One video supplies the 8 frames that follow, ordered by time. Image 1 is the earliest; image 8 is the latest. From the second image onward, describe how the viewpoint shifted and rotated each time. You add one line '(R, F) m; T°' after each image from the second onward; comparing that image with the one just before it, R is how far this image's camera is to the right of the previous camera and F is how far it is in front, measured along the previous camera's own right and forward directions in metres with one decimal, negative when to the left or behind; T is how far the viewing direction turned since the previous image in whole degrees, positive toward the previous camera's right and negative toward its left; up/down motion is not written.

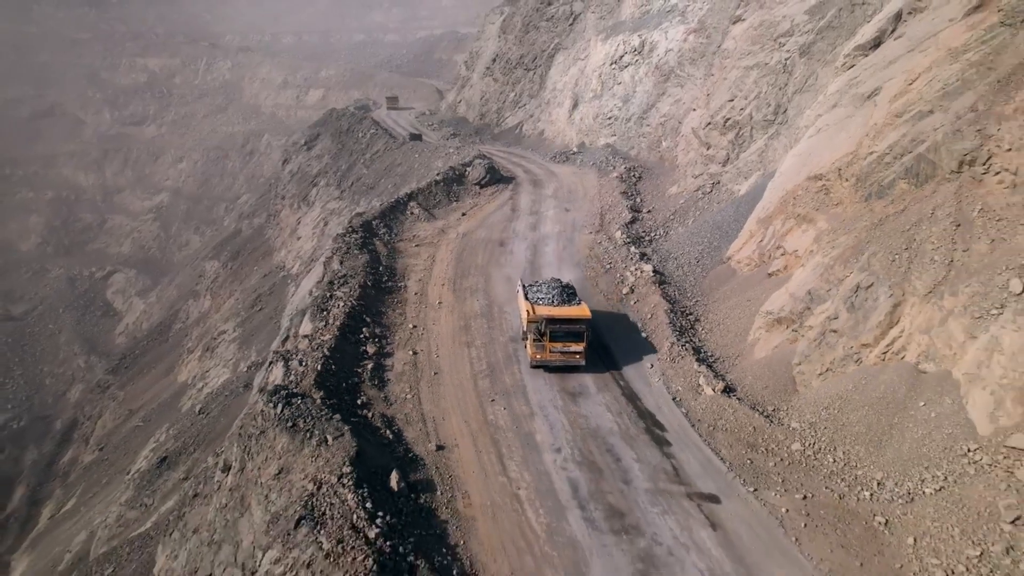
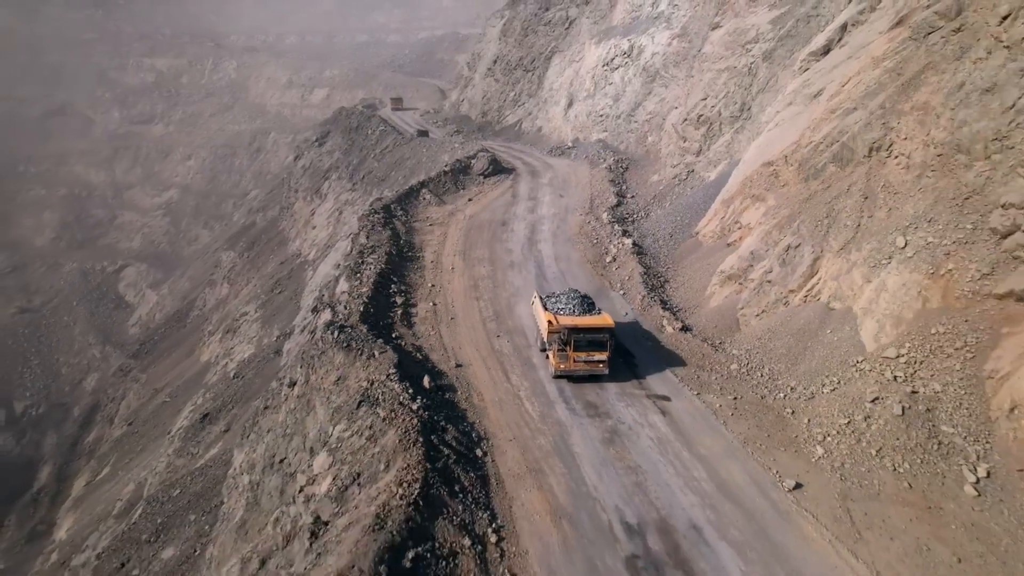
(-0.1, -3.2) m; 0°
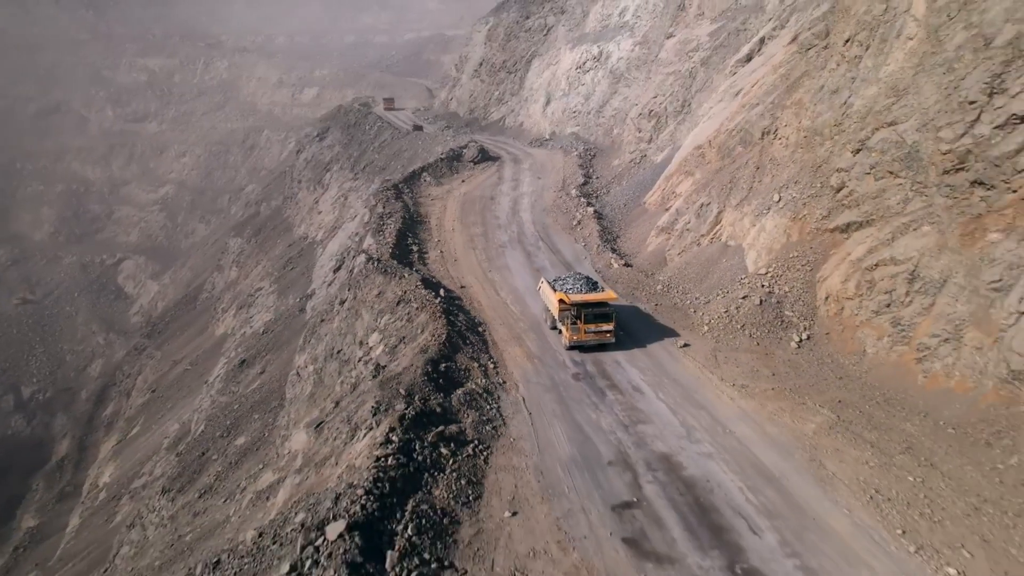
(-0.1, -5.5) m; +1°
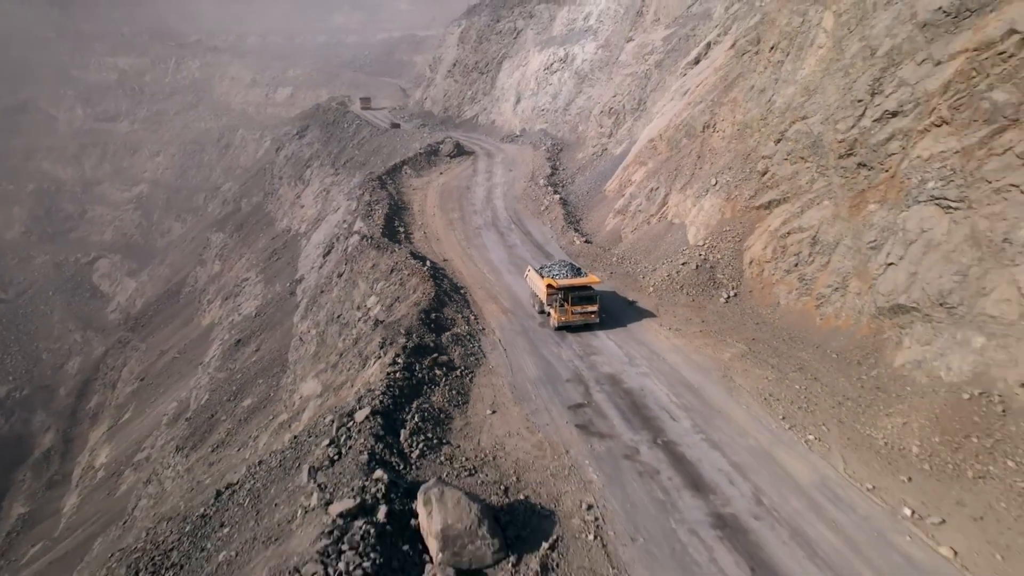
(-0.1, -3.0) m; +2°
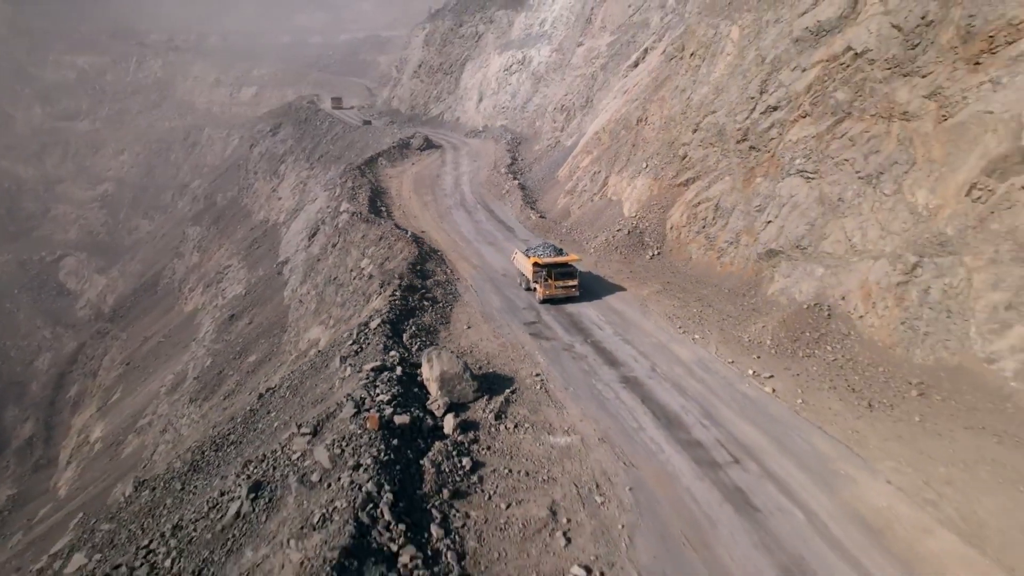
(-0.2, -4.5) m; +3°
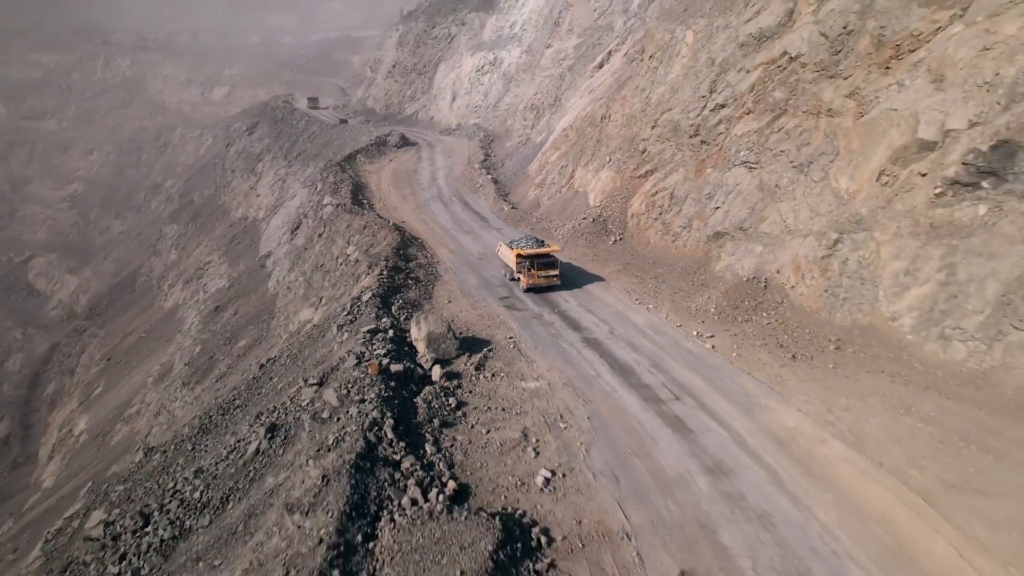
(-0.1, -2.1) m; +2°
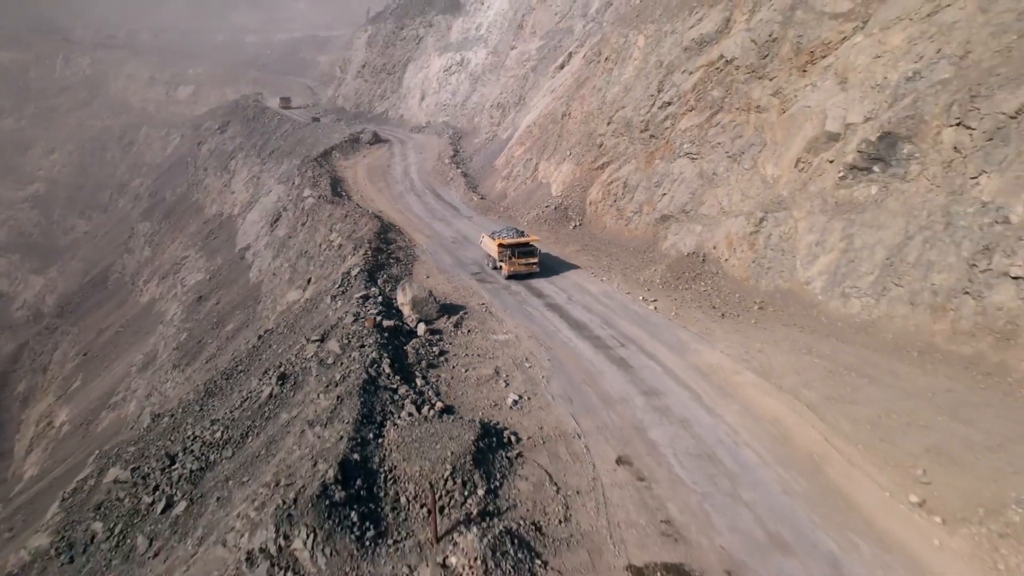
(-0.1, -2.6) m; +3°
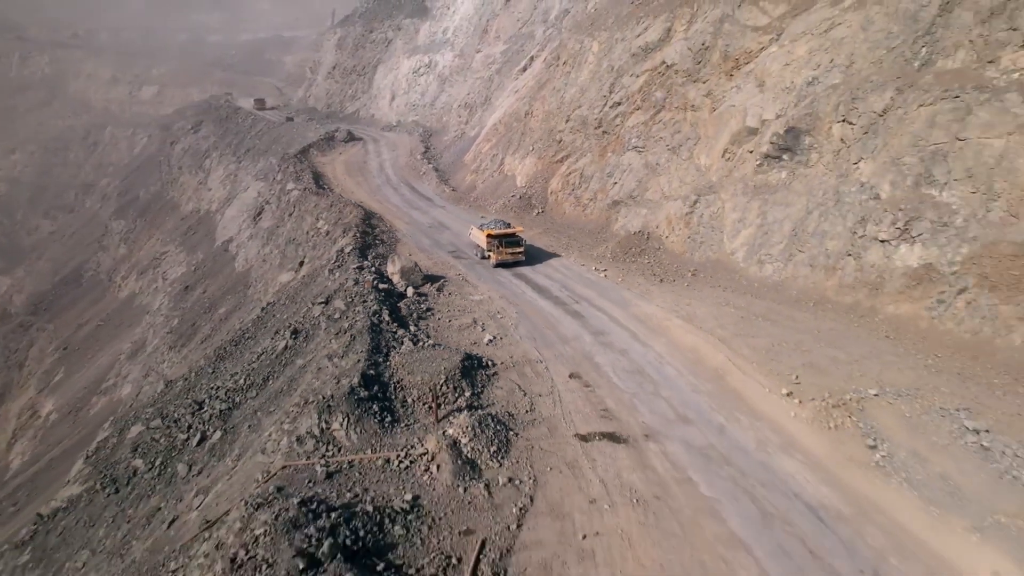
(-0.2, -3.3) m; +3°
